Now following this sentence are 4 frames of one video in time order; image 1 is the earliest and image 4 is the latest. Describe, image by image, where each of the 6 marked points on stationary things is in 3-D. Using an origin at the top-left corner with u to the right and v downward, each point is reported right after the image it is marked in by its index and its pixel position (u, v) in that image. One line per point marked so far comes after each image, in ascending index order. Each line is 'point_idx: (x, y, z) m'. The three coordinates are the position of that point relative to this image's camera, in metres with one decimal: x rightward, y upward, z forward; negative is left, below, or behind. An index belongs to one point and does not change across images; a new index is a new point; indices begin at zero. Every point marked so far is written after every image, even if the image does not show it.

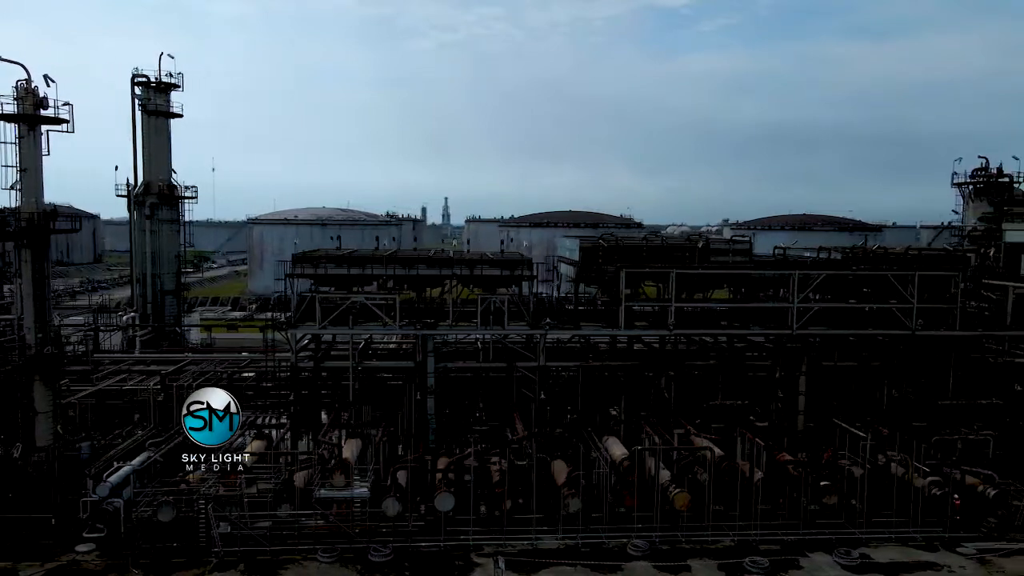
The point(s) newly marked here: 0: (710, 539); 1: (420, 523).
0: (+5.1, -6.5, +17.1) m
1: (-2.5, -6.2, +17.4) m
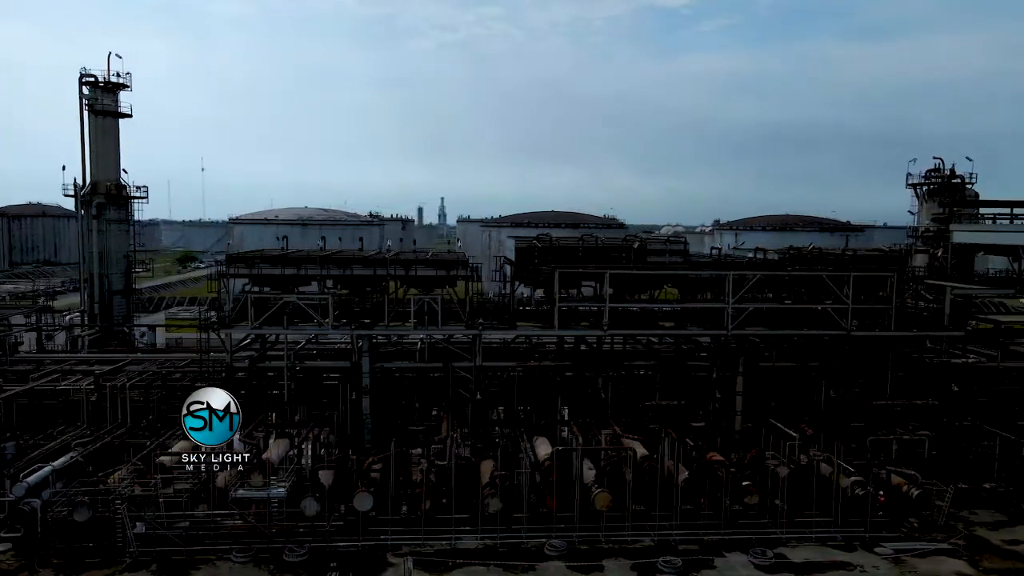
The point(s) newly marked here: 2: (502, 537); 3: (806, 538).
0: (+3.1, -6.5, +17.1) m
1: (-4.5, -6.2, +17.4) m
2: (-0.2, -6.4, +17.0) m
3: (+7.7, -6.5, +17.4) m
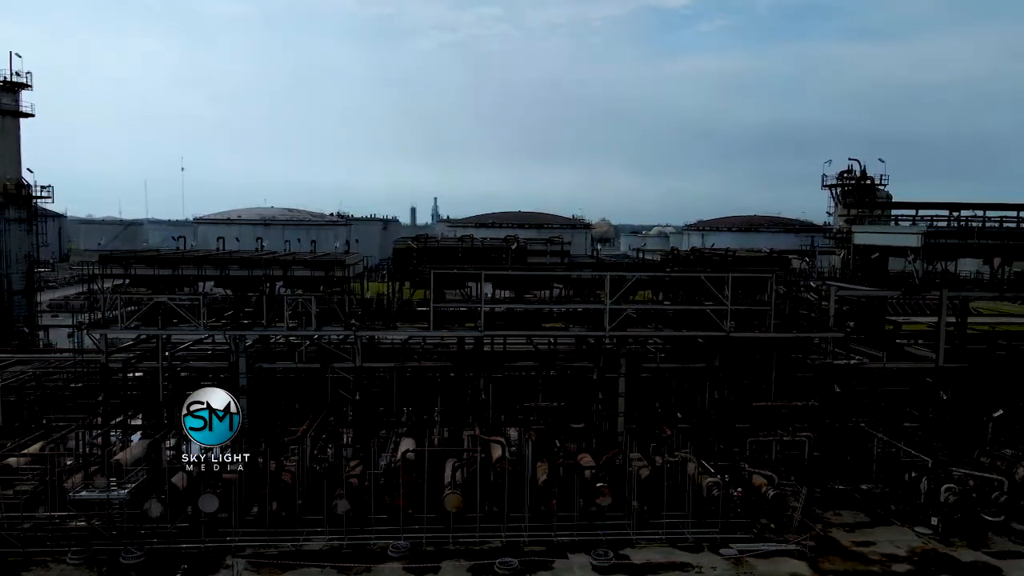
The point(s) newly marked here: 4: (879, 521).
0: (-0.9, -6.5, +17.1) m
1: (-8.5, -6.2, +17.4) m
2: (-4.2, -6.4, +17.0) m
3: (+3.8, -6.6, +17.4) m
4: (+10.5, -6.7, +19.0) m
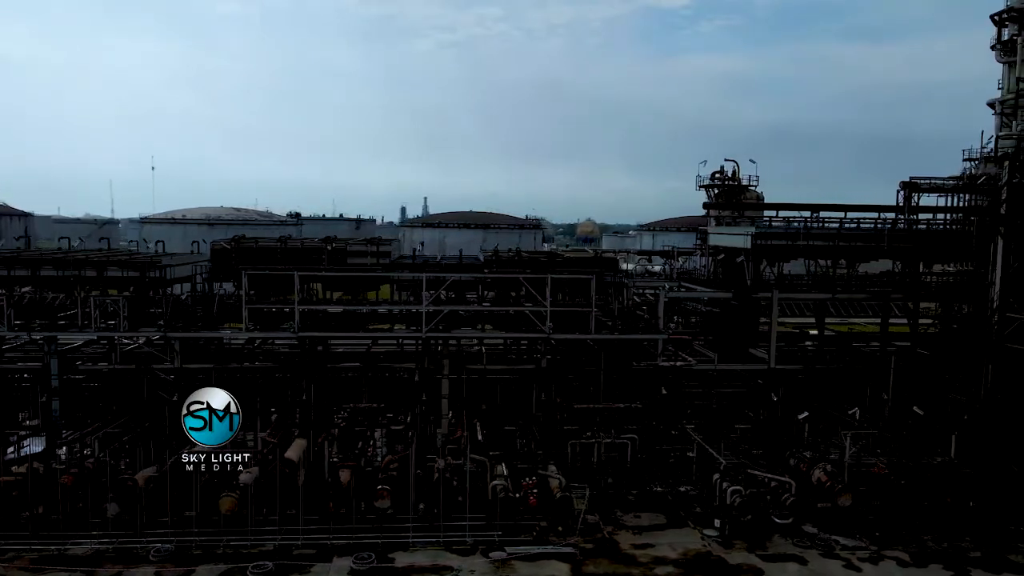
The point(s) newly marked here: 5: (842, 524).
0: (-6.8, -6.5, +17.0) m
1: (-14.4, -6.2, +17.2) m
2: (-10.0, -6.4, +16.8) m
3: (-2.1, -6.6, +17.3) m
4: (+4.6, -6.7, +18.9) m
5: (+9.2, -6.6, +18.5) m
